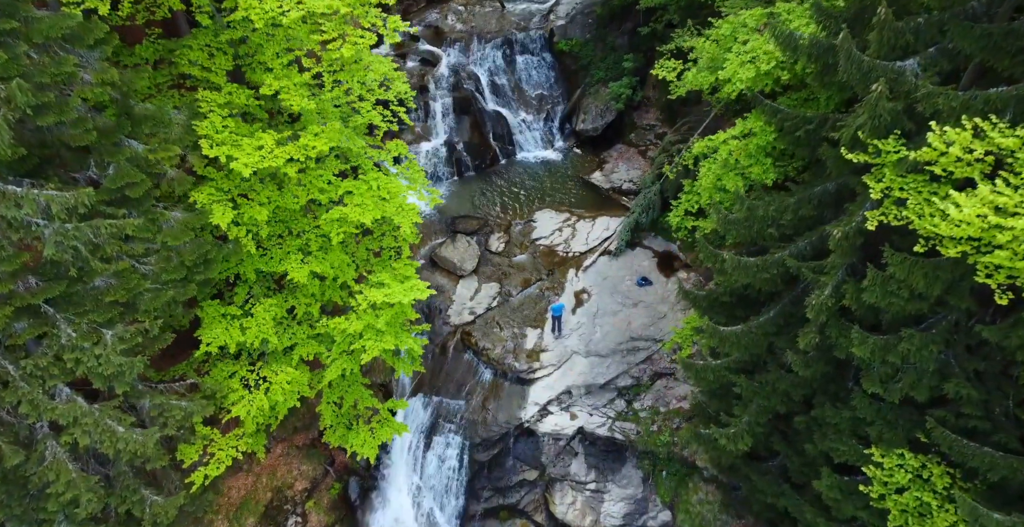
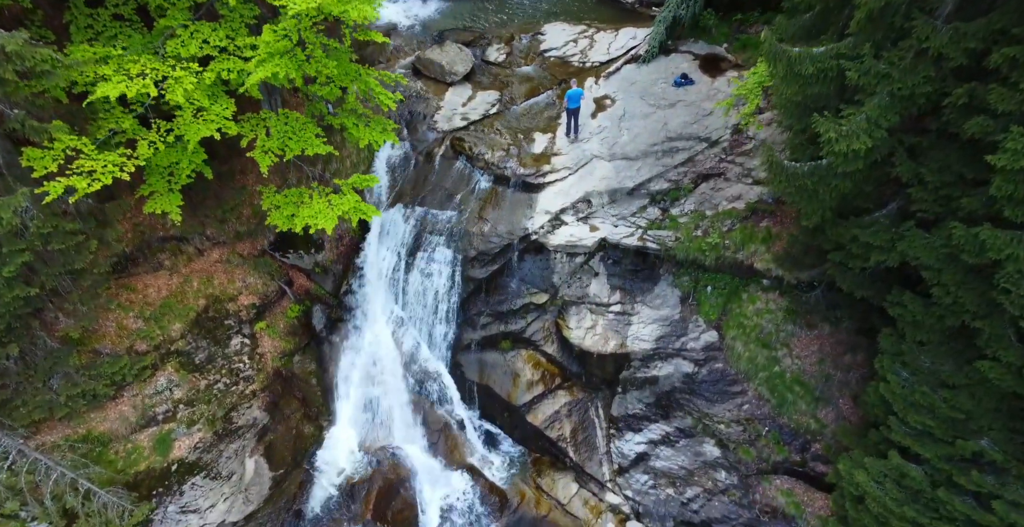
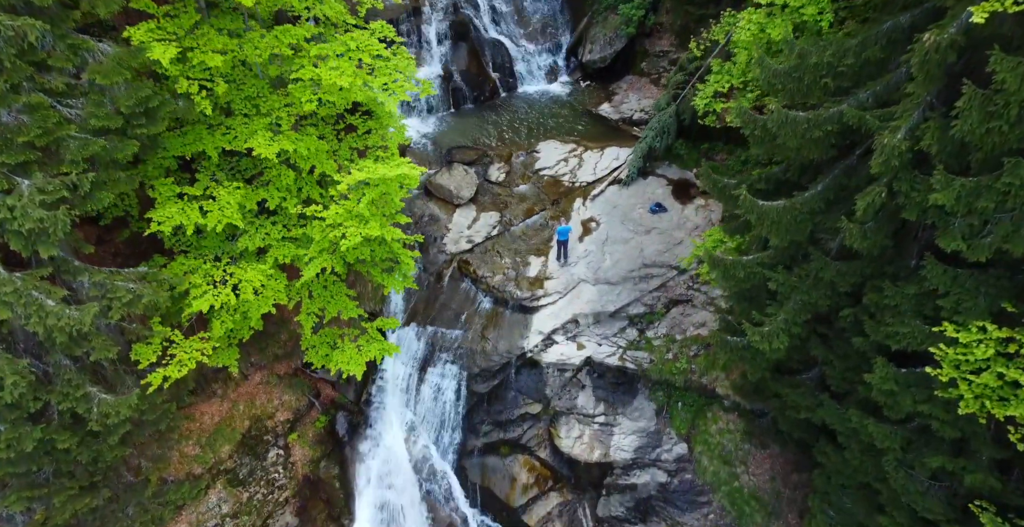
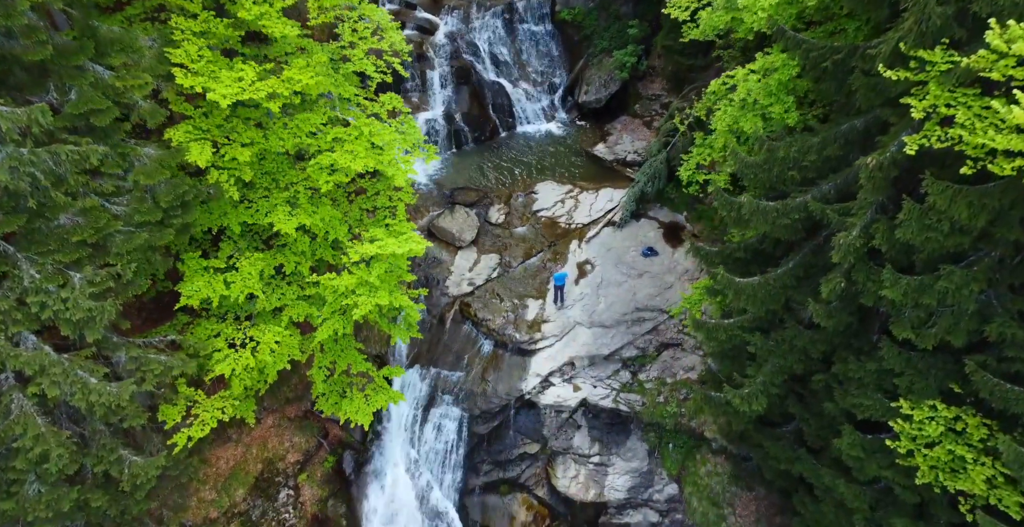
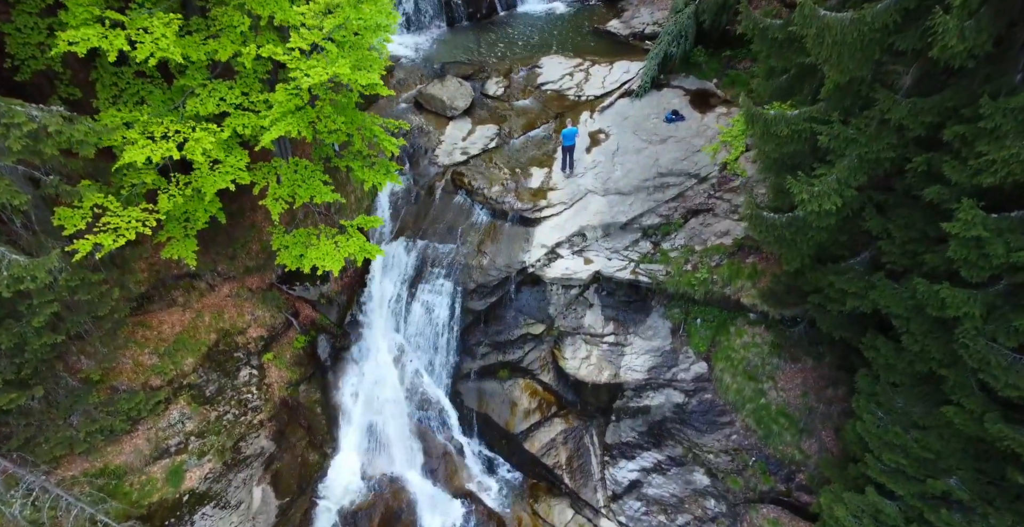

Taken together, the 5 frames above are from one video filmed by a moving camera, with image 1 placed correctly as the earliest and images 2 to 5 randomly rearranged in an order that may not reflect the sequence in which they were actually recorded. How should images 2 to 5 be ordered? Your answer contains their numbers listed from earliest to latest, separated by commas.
4, 3, 5, 2
